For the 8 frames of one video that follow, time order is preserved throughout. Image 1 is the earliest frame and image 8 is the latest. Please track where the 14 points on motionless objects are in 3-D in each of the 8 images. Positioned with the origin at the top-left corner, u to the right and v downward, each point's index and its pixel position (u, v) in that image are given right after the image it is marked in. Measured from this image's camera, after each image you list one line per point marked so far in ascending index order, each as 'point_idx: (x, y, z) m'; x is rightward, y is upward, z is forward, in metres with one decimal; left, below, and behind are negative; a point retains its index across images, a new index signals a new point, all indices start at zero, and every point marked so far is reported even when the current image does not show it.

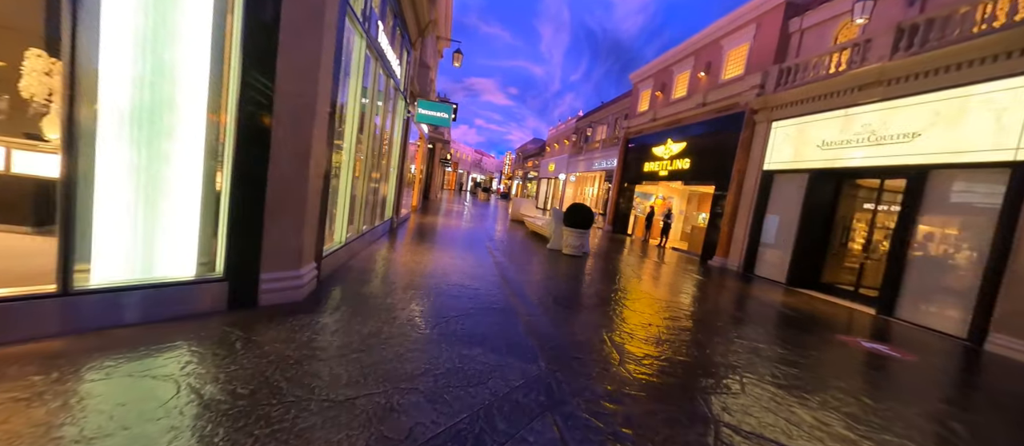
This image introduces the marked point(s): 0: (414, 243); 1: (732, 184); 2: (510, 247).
0: (-2.1, -0.4, +7.4) m
1: (+6.4, +1.2, +10.2) m
2: (0.0, -0.5, +9.3) m
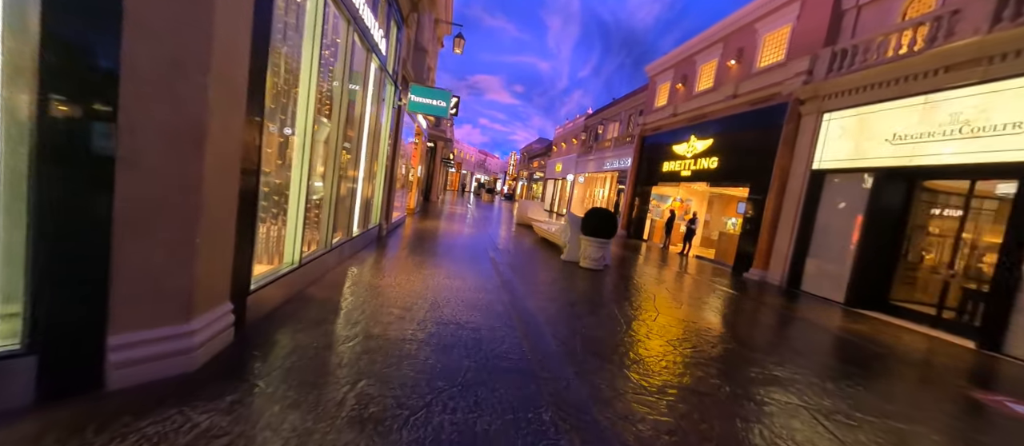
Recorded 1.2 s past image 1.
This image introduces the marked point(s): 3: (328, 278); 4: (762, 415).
0: (-1.9, -0.6, +6.2) m
1: (+6.6, +1.0, +8.8) m
2: (+0.2, -0.7, +8.1) m
3: (-2.2, -0.7, +4.2) m
4: (+1.8, -1.4, +2.5) m
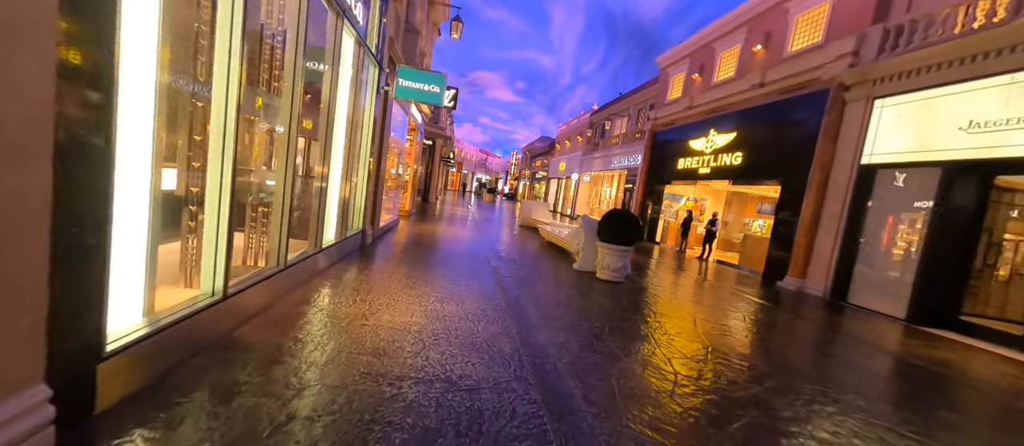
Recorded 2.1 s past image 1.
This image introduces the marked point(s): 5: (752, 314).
0: (-1.8, -0.6, +5.2) m
1: (+6.7, +0.9, +7.8) m
2: (+0.3, -0.8, +7.1) m
3: (-2.1, -0.8, +3.2) m
4: (+1.9, -1.5, +1.5) m
5: (+4.7, -1.7, +6.9) m
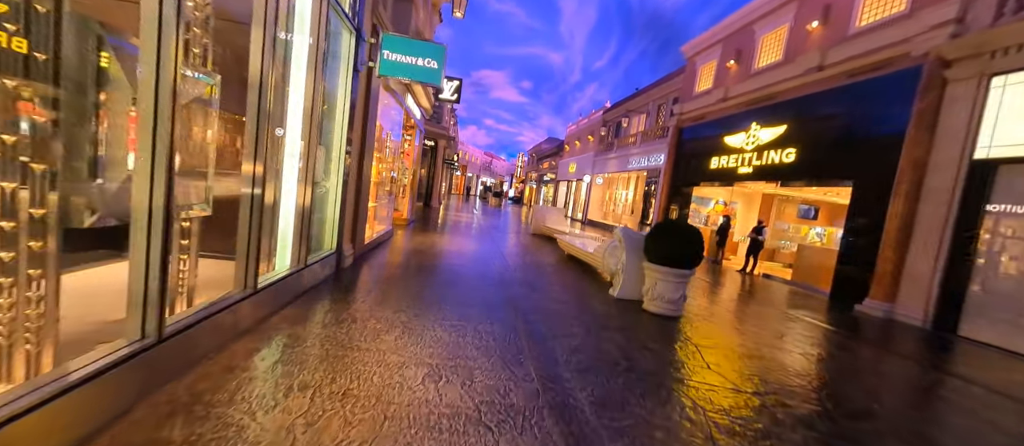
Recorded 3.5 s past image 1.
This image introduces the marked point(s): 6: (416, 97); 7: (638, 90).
0: (-1.5, -0.9, +3.7) m
1: (+7.0, +0.7, +6.3) m
2: (+0.6, -1.0, +5.6) m
3: (-1.8, -1.0, +1.7) m
4: (+2.1, -1.6, +0.1) m
5: (+5.0, -1.8, +5.4) m
6: (-2.5, +3.3, +9.2) m
7: (+6.5, +6.9, +18.2) m
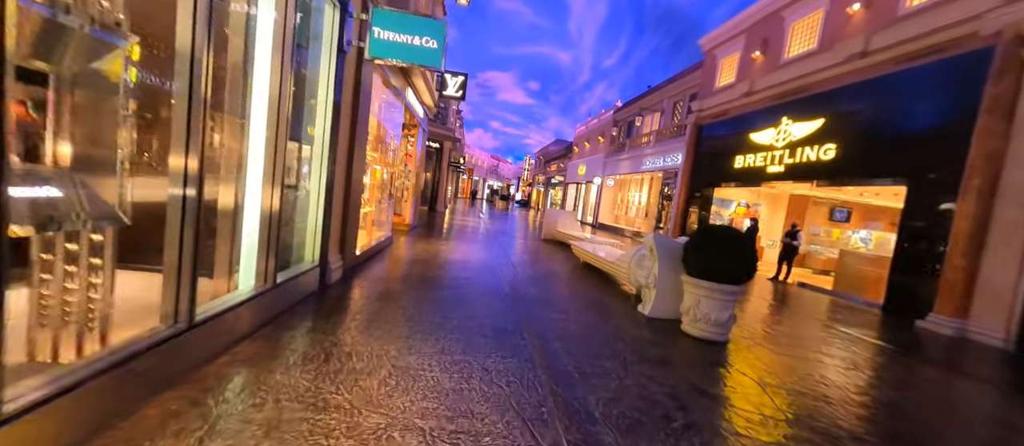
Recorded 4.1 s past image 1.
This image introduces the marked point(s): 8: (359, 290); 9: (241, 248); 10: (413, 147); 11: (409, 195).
0: (-1.4, -0.9, +3.1) m
1: (+7.2, +0.7, +5.5) m
2: (+0.7, -1.1, +4.9) m
3: (-1.7, -1.0, +1.1) m
4: (+2.2, -1.7, -0.7) m
5: (+5.1, -1.9, +4.5) m
6: (-2.3, +3.1, +8.6) m
7: (+6.9, +6.7, +17.4) m
8: (-1.8, -0.8, +4.2) m
9: (-2.2, -0.2, +2.9) m
10: (-2.8, +2.2, +10.1) m
11: (-3.1, +0.8, +10.5) m
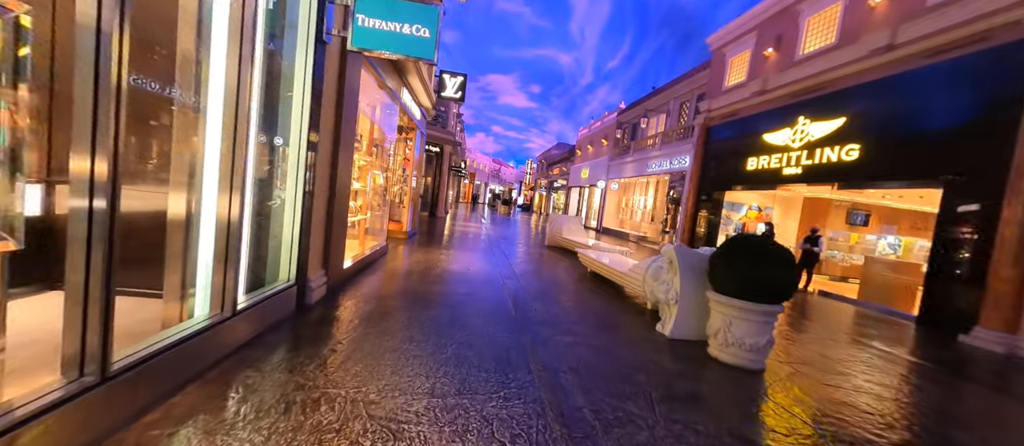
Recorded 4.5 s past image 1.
0: (-1.4, -1.1, +2.6) m
1: (+7.2, +0.6, +5.0) m
2: (+0.8, -1.2, +4.4) m
3: (-1.7, -1.1, +0.6) m
4: (+2.2, -1.7, -1.2) m
5: (+5.2, -2.0, +4.0) m
6: (-2.2, +3.0, +8.2) m
7: (+7.0, +6.5, +17.0) m
8: (-1.8, -0.9, +3.8) m
9: (-2.2, -0.3, +2.5) m
10: (-2.8, +2.0, +9.7) m
11: (-3.0, +0.6, +10.1) m
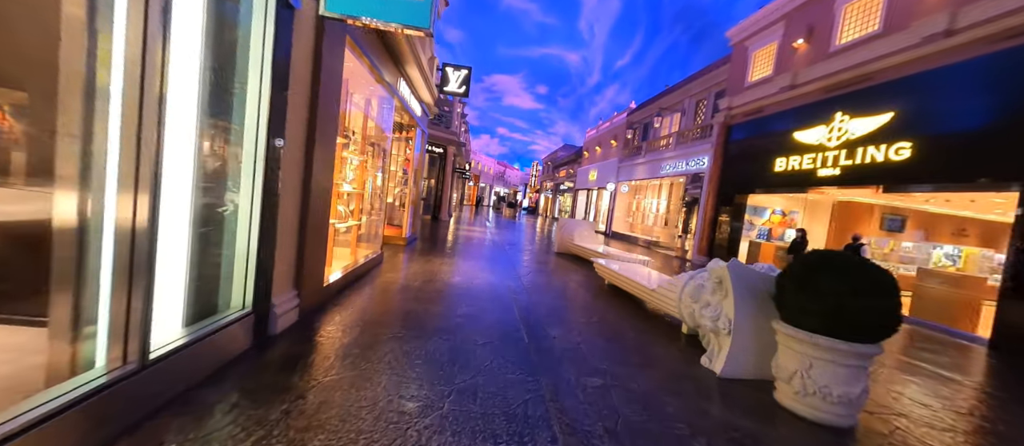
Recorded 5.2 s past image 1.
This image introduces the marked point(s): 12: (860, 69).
0: (-1.3, -1.1, +1.9) m
1: (+7.3, +0.5, +4.2) m
2: (+0.9, -1.3, +3.7) m
3: (-1.6, -1.2, -0.1) m
4: (+2.3, -1.8, -2.0) m
5: (+5.3, -2.1, +3.2) m
6: (-2.1, +2.8, +7.5) m
7: (+7.3, +6.3, +16.2) m
8: (-1.7, -1.0, +3.1) m
9: (-2.1, -0.4, +1.8) m
10: (-2.6, +1.9, +9.0) m
11: (-2.8, +0.5, +9.4) m
12: (+7.4, +3.3, +7.7) m
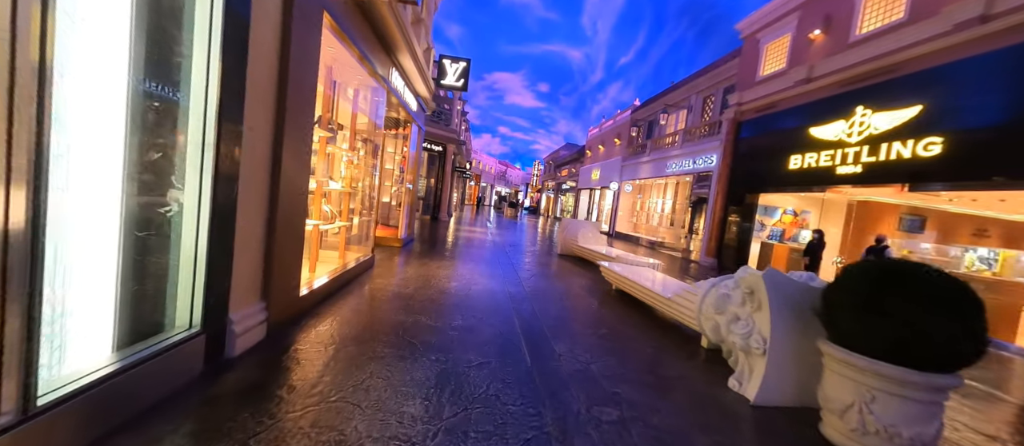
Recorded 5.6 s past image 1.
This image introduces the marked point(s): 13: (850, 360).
0: (-1.3, -1.2, +1.5) m
1: (+7.3, +0.5, +3.7) m
2: (+0.9, -1.3, +3.3) m
3: (-1.7, -1.2, -0.5) m
4: (+2.2, -1.8, -2.4) m
5: (+5.3, -2.1, +2.8) m
6: (-2.1, +2.8, +7.1) m
7: (+7.3, +6.3, +15.8) m
8: (-1.7, -1.0, +2.6) m
9: (-2.1, -0.4, +1.4) m
10: (-2.6, +1.9, +8.6) m
11: (-2.8, +0.5, +9.0) m
12: (+7.4, +3.3, +7.2) m
13: (+2.1, -0.8, +2.2) m
